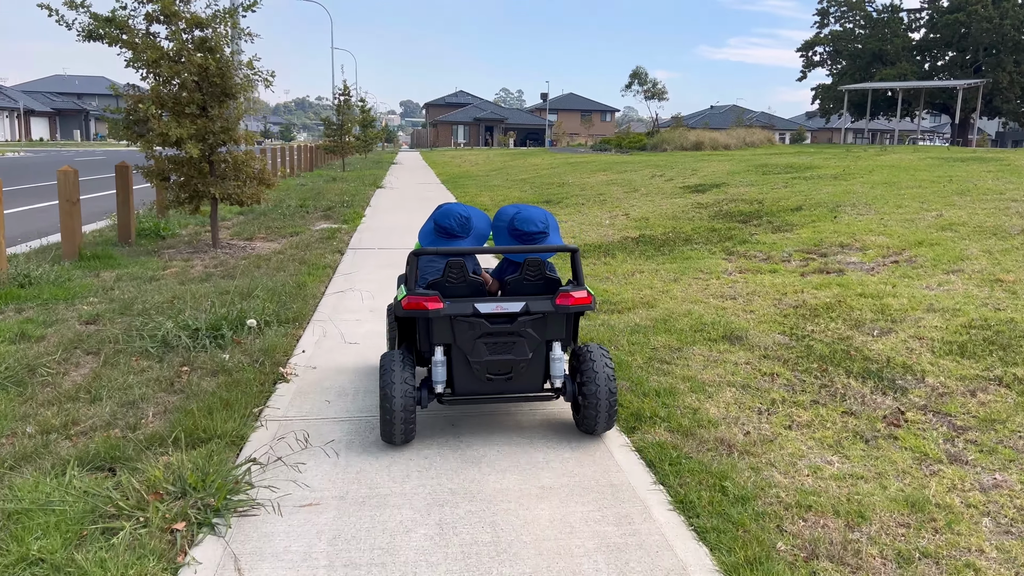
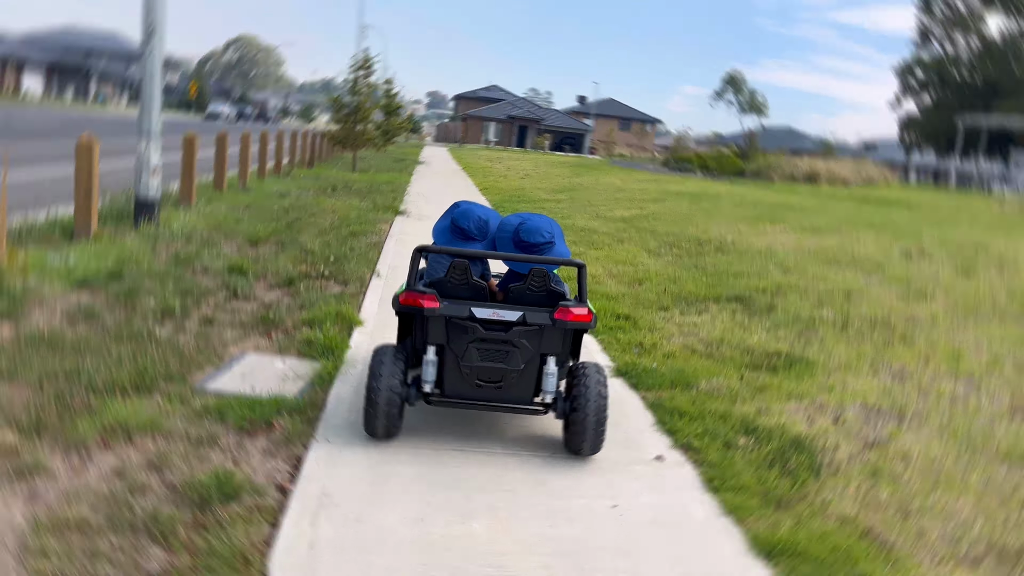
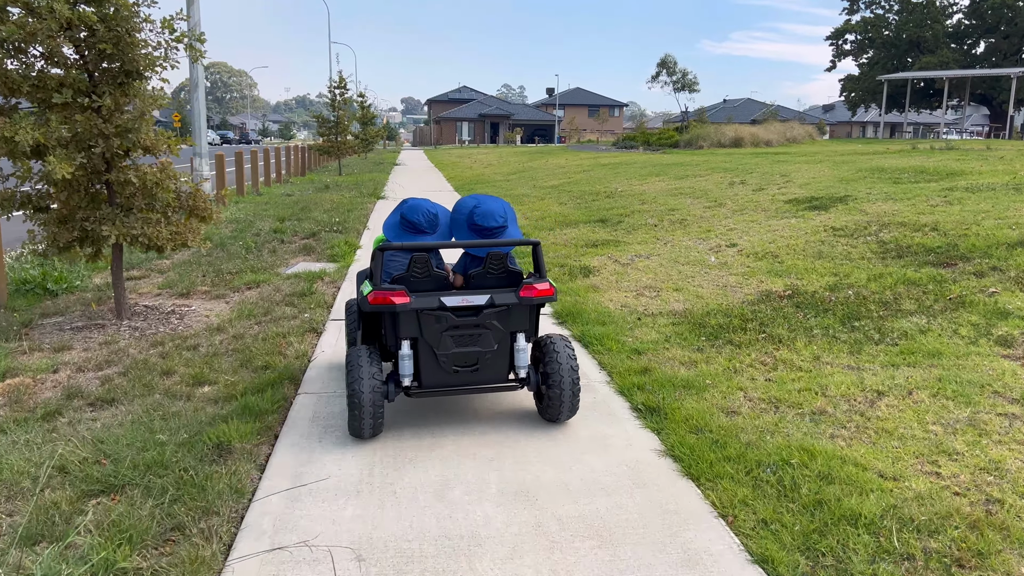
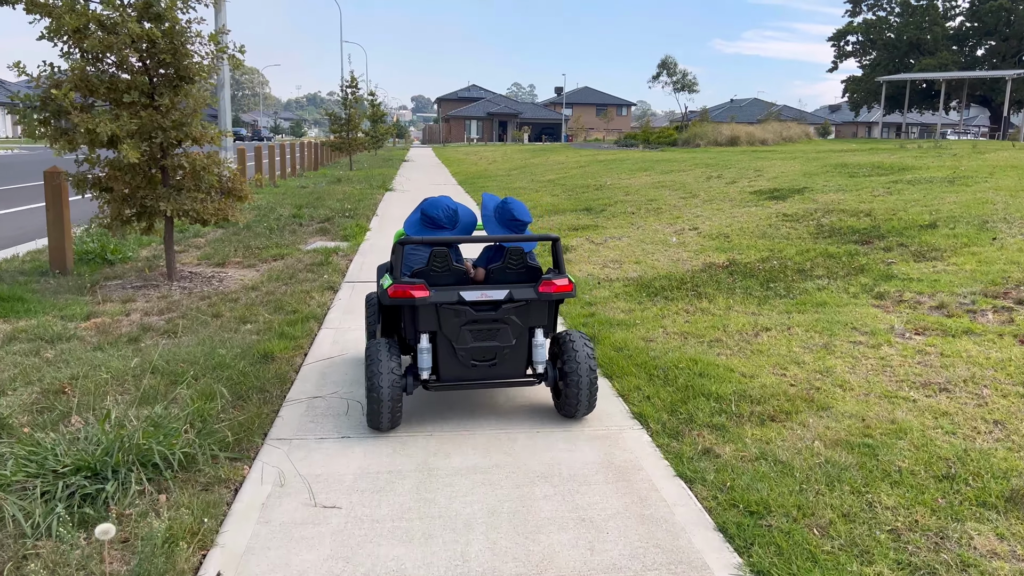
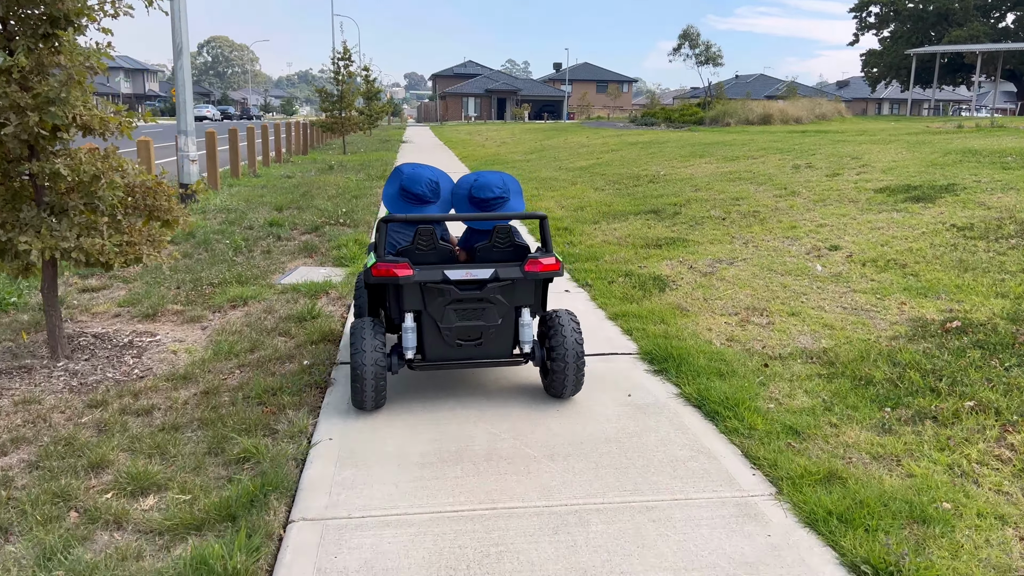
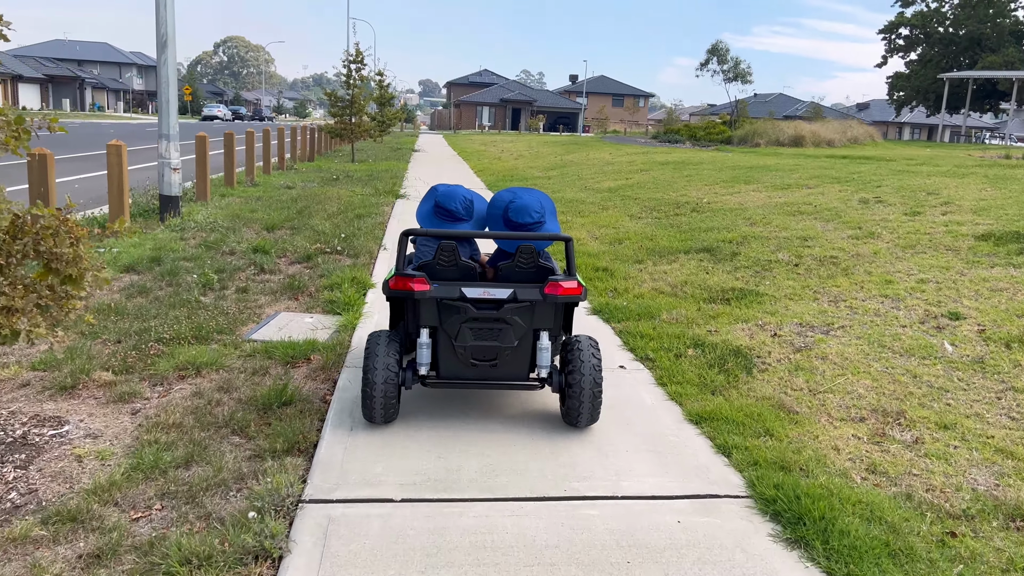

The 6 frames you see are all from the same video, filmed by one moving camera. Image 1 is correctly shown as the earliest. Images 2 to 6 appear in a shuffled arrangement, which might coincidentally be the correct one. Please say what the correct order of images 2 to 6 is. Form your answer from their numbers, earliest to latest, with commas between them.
4, 3, 5, 6, 2
